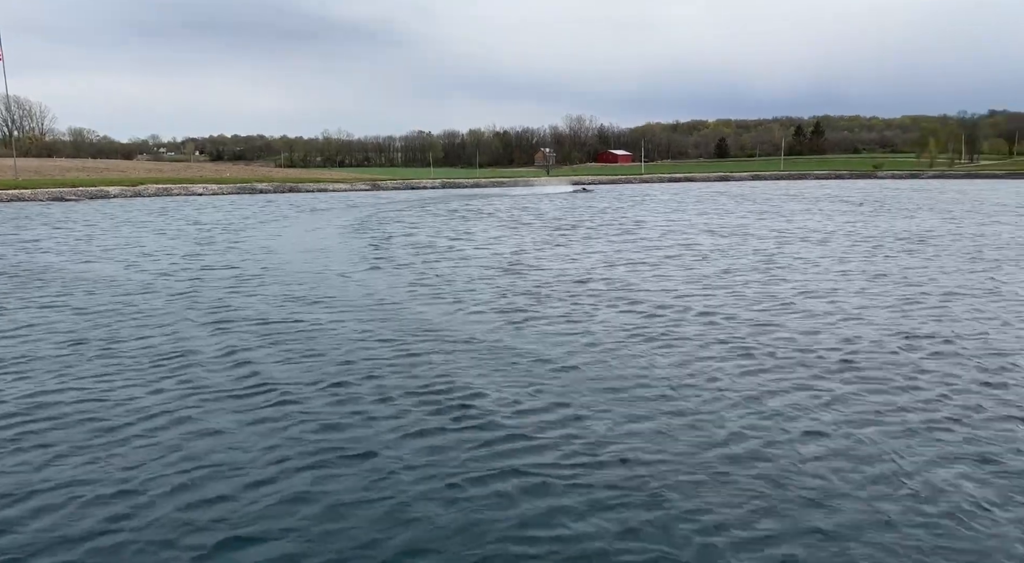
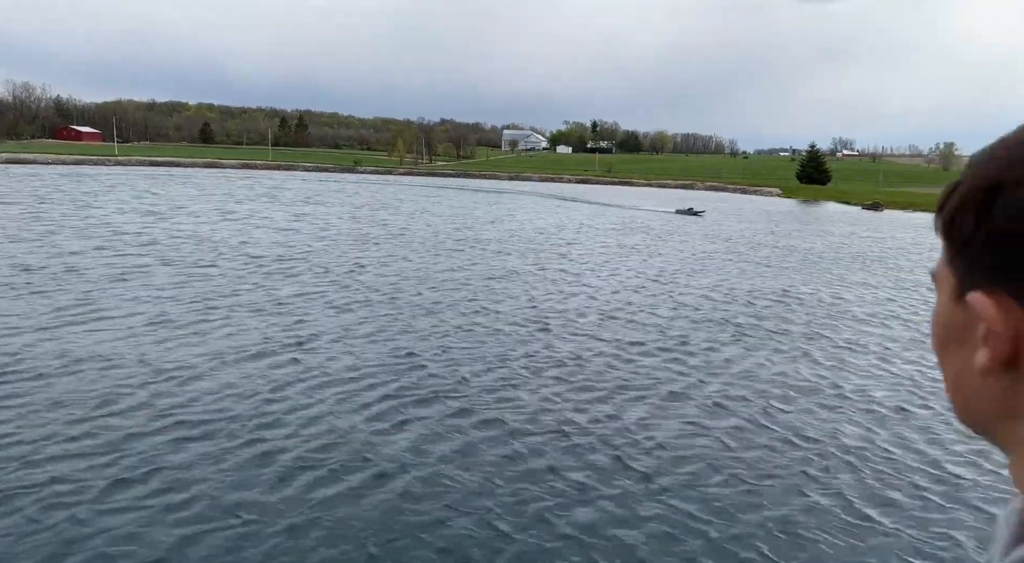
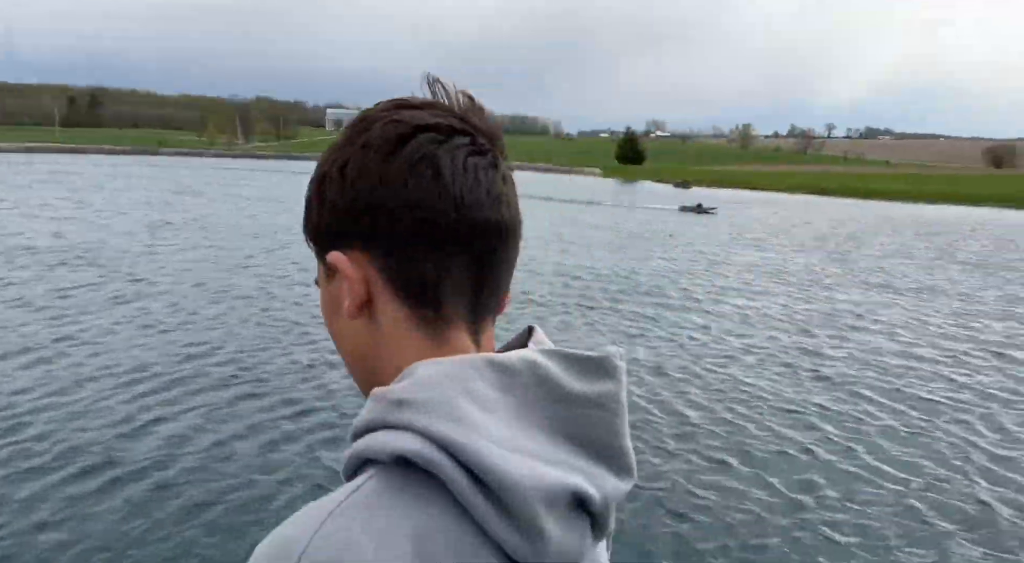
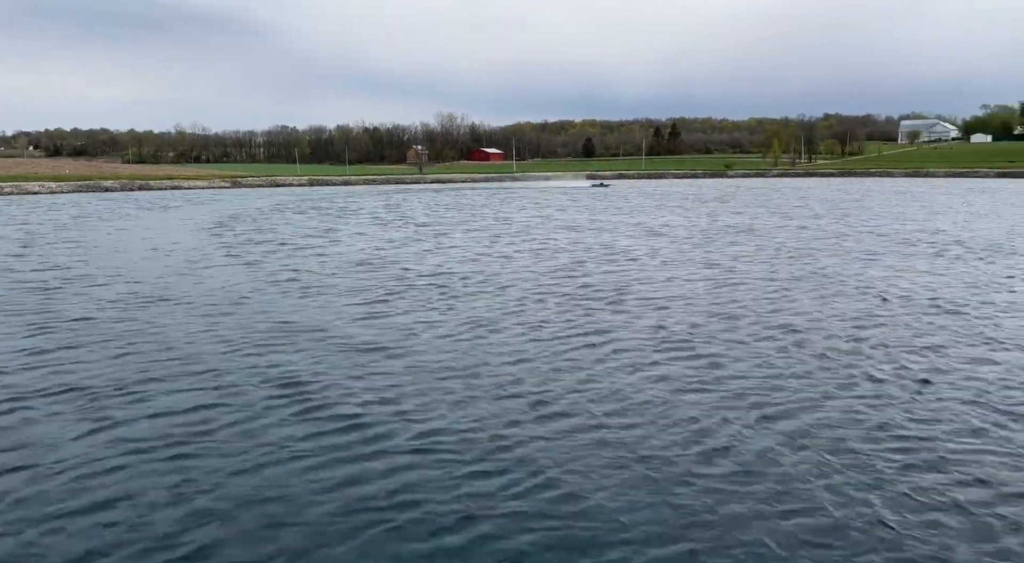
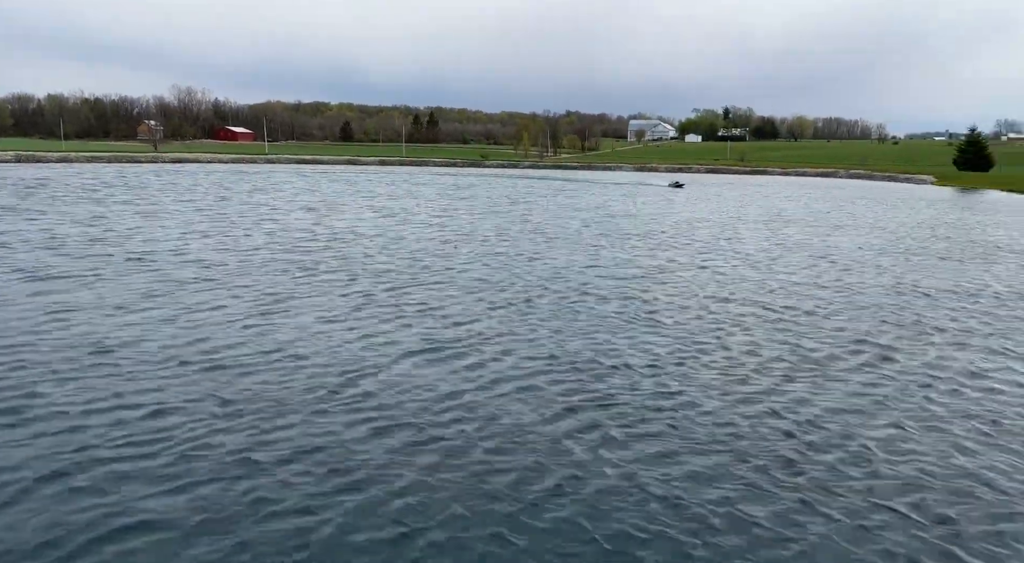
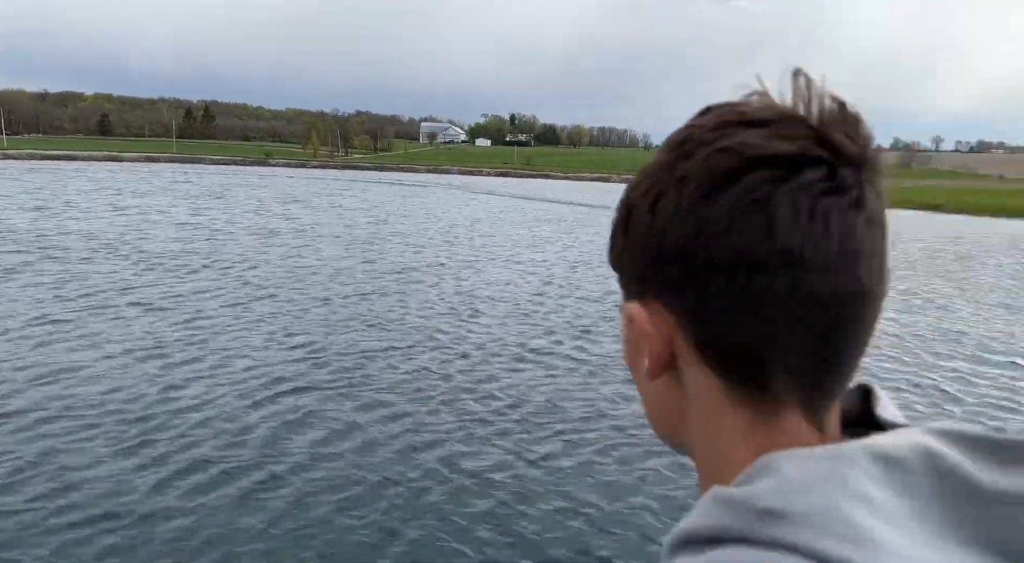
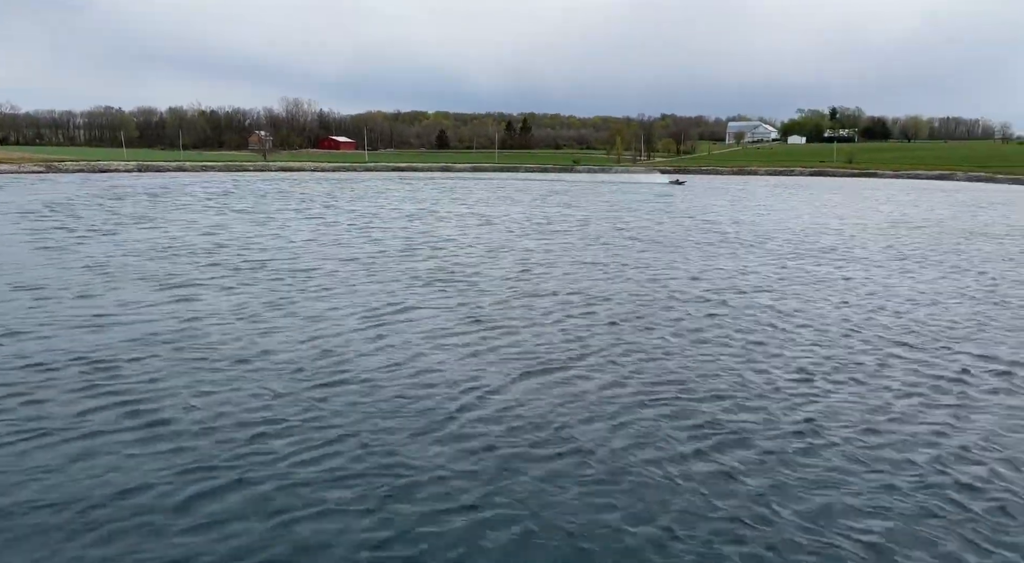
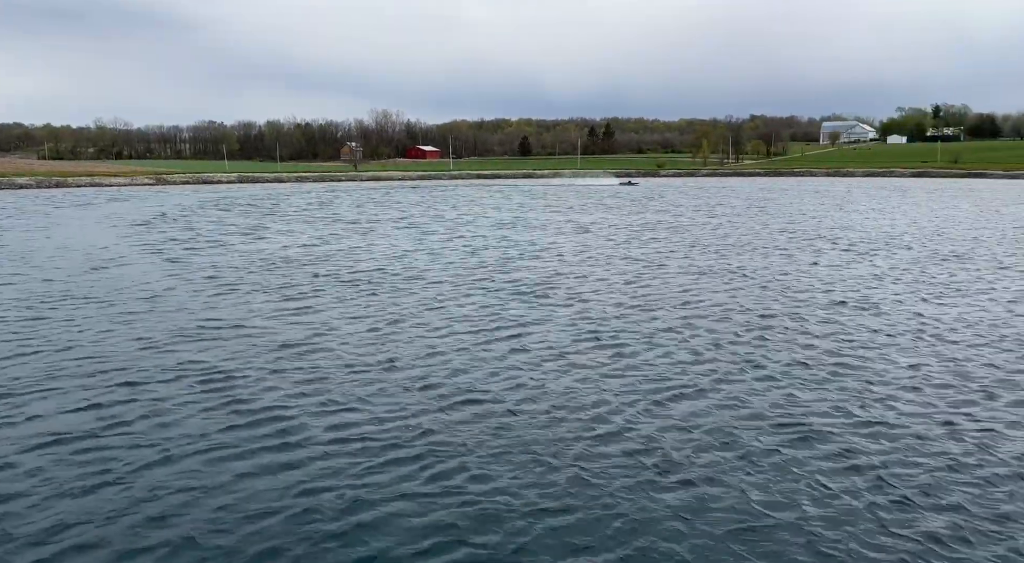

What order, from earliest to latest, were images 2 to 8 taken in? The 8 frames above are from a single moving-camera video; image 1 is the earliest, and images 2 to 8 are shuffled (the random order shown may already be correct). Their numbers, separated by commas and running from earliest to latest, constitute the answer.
4, 8, 7, 5, 2, 6, 3
